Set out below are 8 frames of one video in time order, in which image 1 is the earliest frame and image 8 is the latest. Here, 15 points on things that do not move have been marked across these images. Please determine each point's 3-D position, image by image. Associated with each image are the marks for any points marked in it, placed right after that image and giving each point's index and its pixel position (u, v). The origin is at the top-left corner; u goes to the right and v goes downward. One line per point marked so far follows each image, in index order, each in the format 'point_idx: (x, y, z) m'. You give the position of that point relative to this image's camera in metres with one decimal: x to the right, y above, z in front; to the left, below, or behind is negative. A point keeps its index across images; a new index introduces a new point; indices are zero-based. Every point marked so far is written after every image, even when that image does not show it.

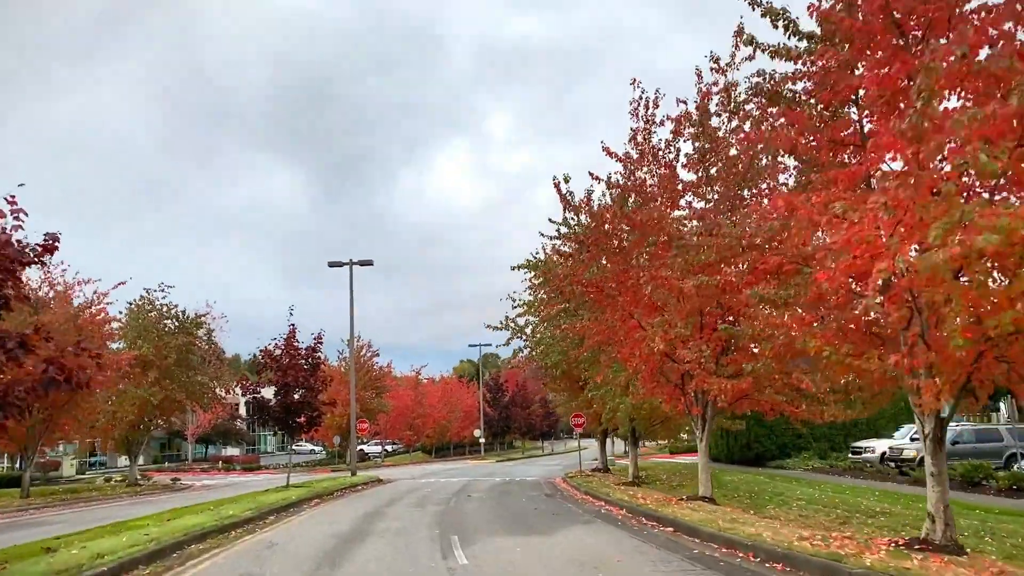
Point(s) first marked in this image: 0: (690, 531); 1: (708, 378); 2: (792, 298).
0: (+2.6, -3.6, +12.8) m
1: (+3.8, -1.7, +16.4) m
2: (+3.6, -0.1, +11.0) m
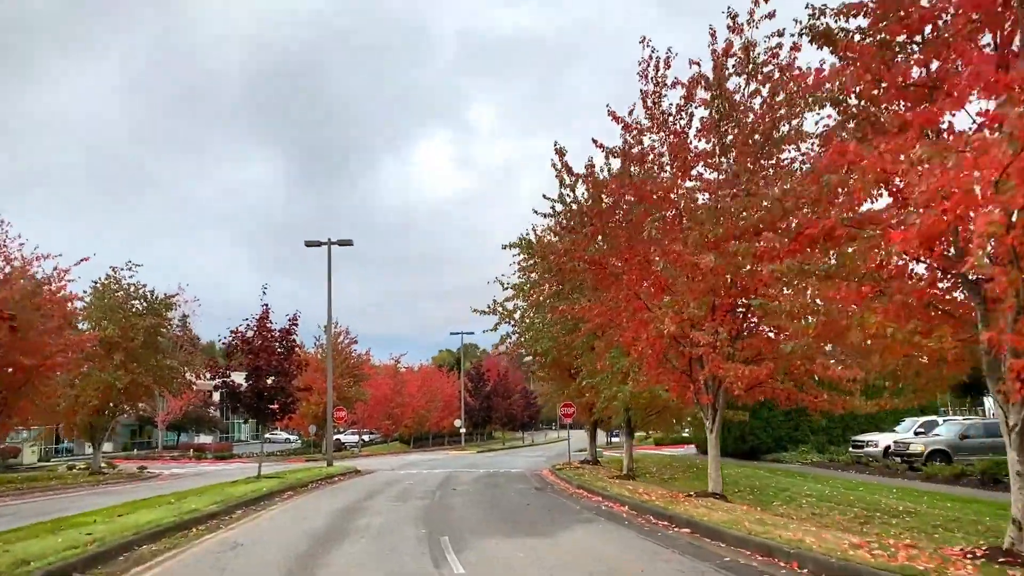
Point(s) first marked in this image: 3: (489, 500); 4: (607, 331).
0: (+2.6, -3.2, +11.3) m
1: (+3.7, -1.3, +15.0) m
2: (+3.7, +0.2, +9.6) m
3: (-0.5, -4.7, +19.3) m
4: (+2.2, -1.0, +19.5) m
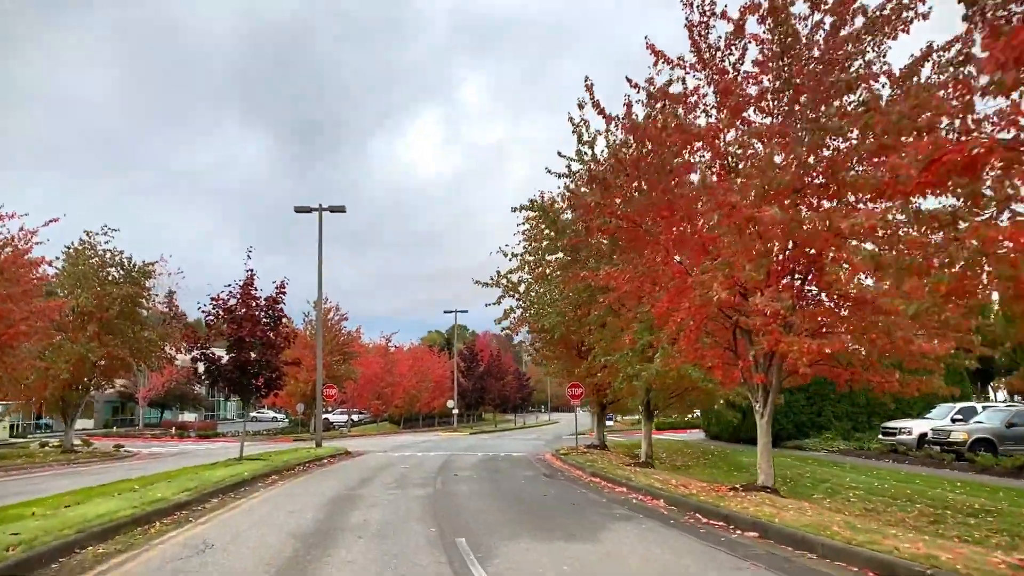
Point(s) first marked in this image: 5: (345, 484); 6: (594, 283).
0: (+3.0, -2.7, +9.2) m
1: (+4.0, -0.7, +12.8) m
2: (+4.1, +0.7, +7.4) m
3: (-0.2, -4.0, +17.2) m
4: (+2.5, -0.3, +17.3) m
5: (-3.5, -4.2, +18.3) m
6: (+2.1, +0.2, +19.4) m
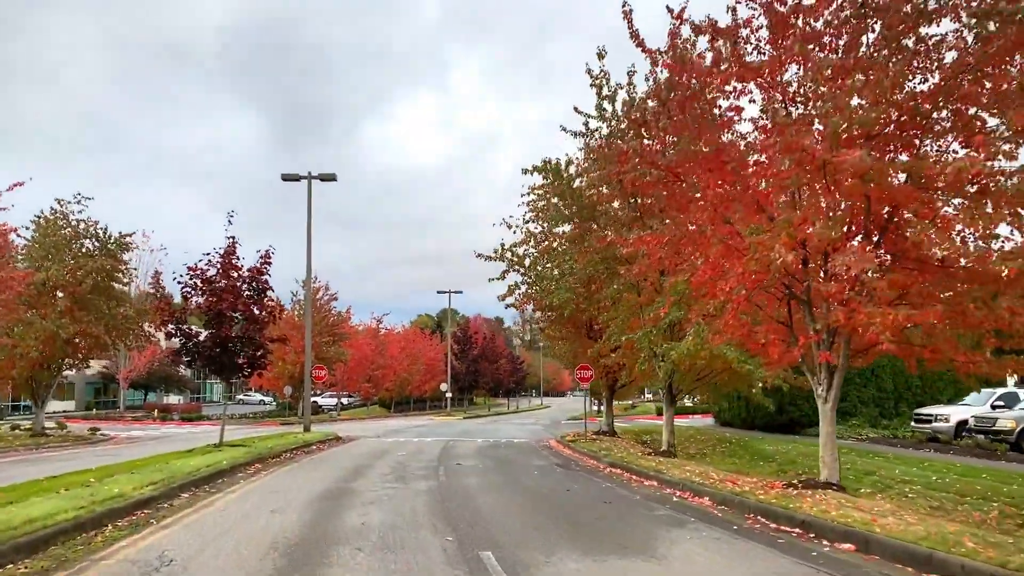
0: (+3.3, -2.2, +7.2) m
1: (+4.3, -0.2, +10.8) m
2: (+4.5, +1.1, +5.4) m
3: (0.0, -3.4, +15.2) m
4: (+2.7, +0.3, +15.3) m
5: (-3.3, -3.5, +16.3) m
6: (+2.3, +0.8, +17.3) m
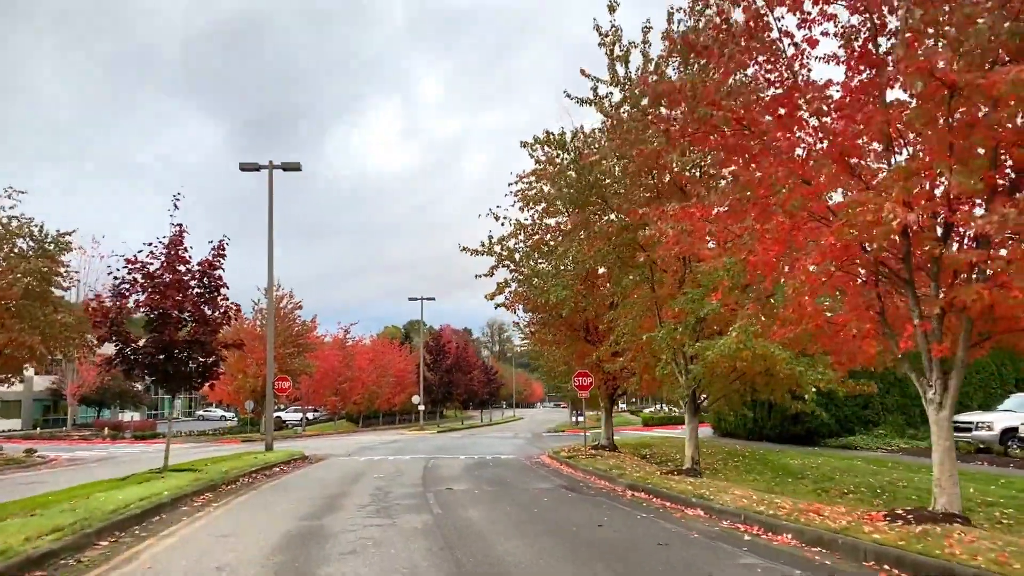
0: (+3.8, -1.9, +4.5) m
1: (+4.6, +0.1, +8.2) m
2: (+5.0, +1.5, +2.8) m
3: (+0.2, -3.2, +12.4) m
4: (+2.8, +0.5, +12.6) m
5: (-3.2, -3.4, +13.3) m
6: (+2.3, +0.9, +14.6) m
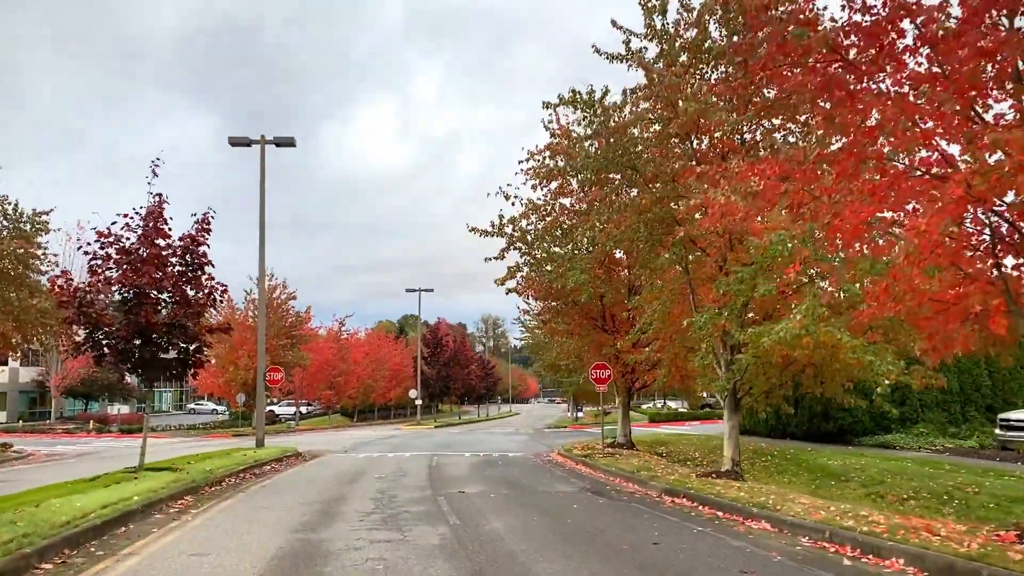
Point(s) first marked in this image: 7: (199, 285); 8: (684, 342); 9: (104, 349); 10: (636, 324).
0: (+4.2, -1.6, +2.7) m
1: (+5.0, +0.4, +6.4) m
2: (+5.4, +1.7, +0.9) m
3: (+0.5, -2.9, +10.5) m
4: (+3.2, +0.9, +10.8) m
5: (-2.8, -3.0, +11.5) m
6: (+2.7, +1.3, +12.8) m
7: (-5.8, +0.1, +15.9) m
8: (+3.5, -1.1, +17.5) m
9: (-7.2, -1.1, +15.2) m
10: (+2.6, -0.8, +19.4) m
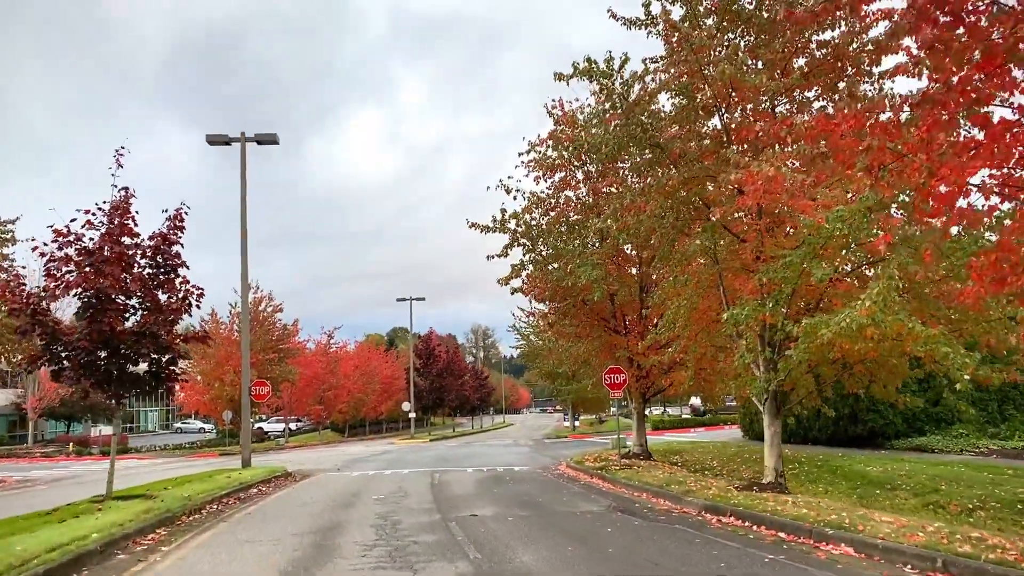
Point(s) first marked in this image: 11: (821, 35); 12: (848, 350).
0: (+4.6, -1.3, +1.1) m
1: (+5.3, +0.7, +4.8) m
2: (+5.8, +2.1, -0.6) m
3: (+0.9, -2.7, +8.9) m
4: (+3.5, +1.1, +9.2) m
5: (-2.5, -2.9, +9.7) m
6: (+2.9, +1.4, +11.2) m
7: (-5.6, 0.0, +14.2) m
8: (+3.7, -1.0, +15.8) m
9: (-6.9, -1.1, +13.5) m
10: (+2.8, -0.8, +17.8) m
11: (+4.6, +3.8, +12.9) m
12: (+4.4, -0.8, +11.6) m
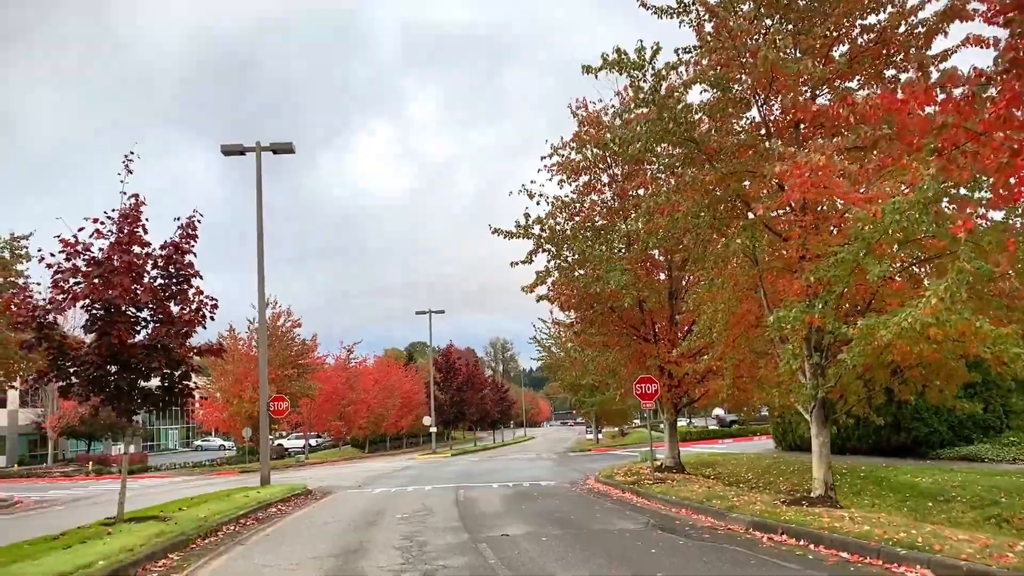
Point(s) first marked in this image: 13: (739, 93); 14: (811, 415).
0: (+4.8, -1.1, +0.3) m
1: (+5.6, +0.8, +4.0) m
2: (+5.9, +2.3, -1.4) m
3: (+1.2, -2.7, +8.1) m
4: (+3.8, +1.1, +8.4) m
5: (-2.1, -3.0, +9.0) m
6: (+3.3, +1.5, +10.4) m
7: (-5.1, -0.2, +13.6) m
8: (+4.2, -1.0, +15.0) m
9: (-6.5, -1.3, +12.9) m
10: (+3.3, -0.9, +17.0) m
11: (+5.0, +3.8, +12.1) m
12: (+4.8, -0.8, +10.7) m
13: (+3.3, +2.9, +12.7) m
14: (+4.4, -1.9, +12.8) m
